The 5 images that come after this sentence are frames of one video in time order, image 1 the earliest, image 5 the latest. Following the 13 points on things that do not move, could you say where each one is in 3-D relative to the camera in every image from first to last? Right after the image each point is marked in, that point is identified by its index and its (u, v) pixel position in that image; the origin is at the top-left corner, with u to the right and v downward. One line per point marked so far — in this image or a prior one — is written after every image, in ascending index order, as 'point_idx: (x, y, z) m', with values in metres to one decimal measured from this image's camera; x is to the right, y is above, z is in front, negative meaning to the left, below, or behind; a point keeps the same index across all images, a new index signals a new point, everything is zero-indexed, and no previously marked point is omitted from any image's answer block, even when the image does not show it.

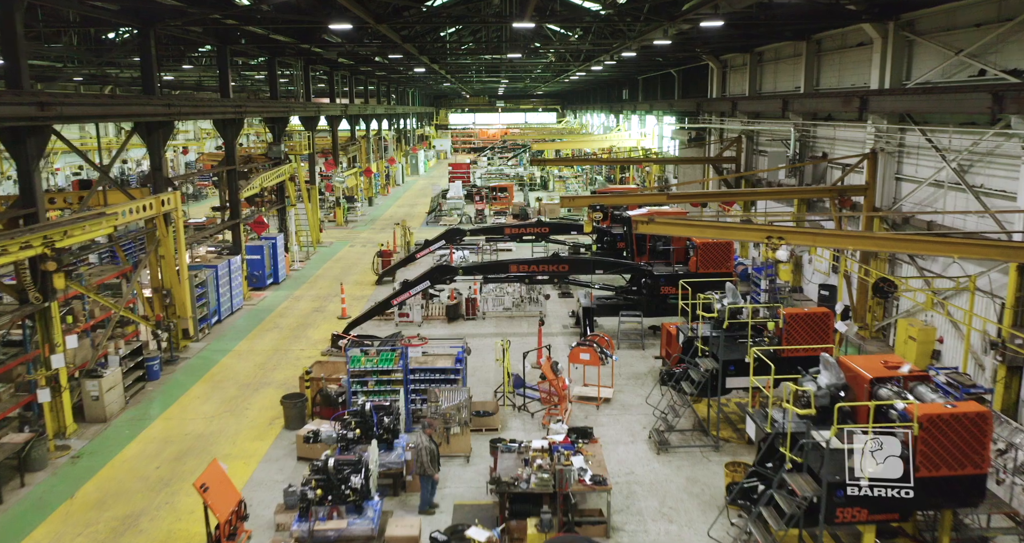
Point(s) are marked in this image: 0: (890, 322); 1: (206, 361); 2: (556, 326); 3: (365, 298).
0: (+7.8, -1.0, +14.3) m
1: (-6.3, -1.9, +14.5) m
2: (+1.0, -1.3, +16.2) m
3: (-4.0, -0.8, +18.9) m
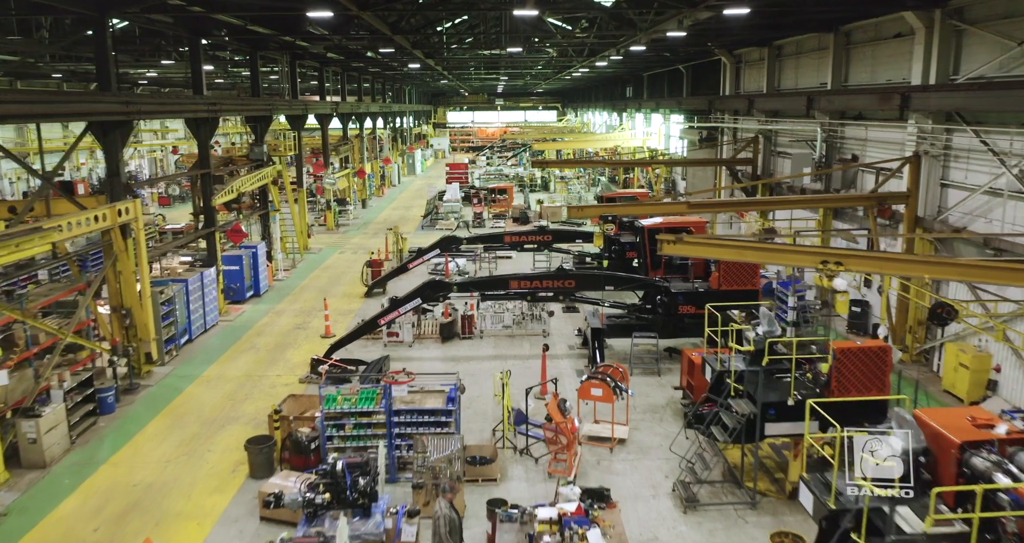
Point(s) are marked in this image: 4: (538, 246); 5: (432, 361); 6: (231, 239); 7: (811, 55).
0: (+7.8, -1.4, +12.8) m
1: (-6.3, -2.2, +12.9) m
2: (+1.0, -1.6, +14.6) m
3: (-4.0, -1.1, +17.3) m
4: (+0.7, +0.7, +18.7) m
5: (-1.6, -1.8, +14.1) m
6: (-7.1, +0.8, +17.5) m
7: (+7.9, +5.7, +18.4) m
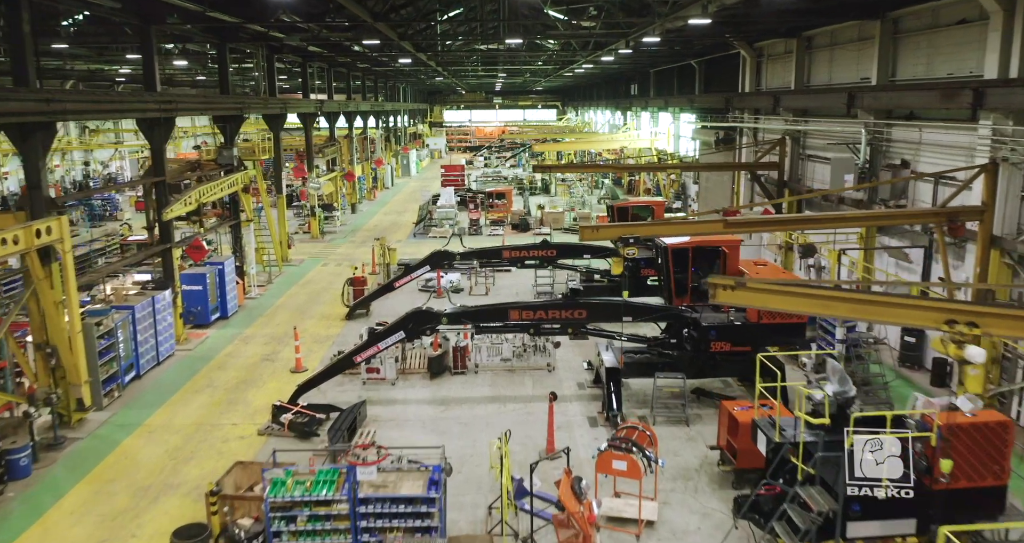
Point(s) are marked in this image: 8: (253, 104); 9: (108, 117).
0: (+7.8, -1.8, +10.7) m
1: (-6.3, -2.7, +10.8) m
2: (+1.0, -2.1, +12.5) m
3: (-4.0, -1.5, +15.2) m
4: (+0.7, +0.2, +16.6) m
5: (-1.6, -2.3, +12.0) m
6: (-7.1, +0.3, +15.4) m
7: (+7.9, +5.3, +16.3) m
8: (-7.2, +4.6, +19.2) m
9: (-7.3, +2.8, +12.7) m
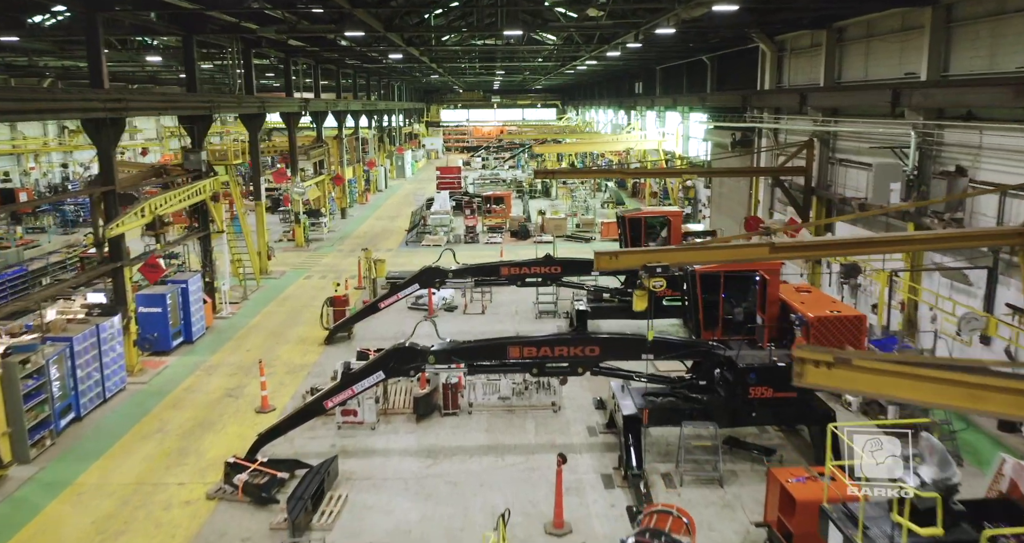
0: (+7.8, -2.2, +8.9) m
1: (-6.3, -3.1, +9.0) m
2: (+1.0, -2.5, +10.7) m
3: (-4.0, -1.9, +13.4) m
4: (+0.7, -0.2, +14.8) m
5: (-1.6, -2.7, +10.2) m
6: (-7.1, -0.1, +13.5) m
7: (+7.9, +4.9, +14.5) m
8: (-7.2, +4.2, +17.4) m
9: (-7.4, +2.4, +10.8) m
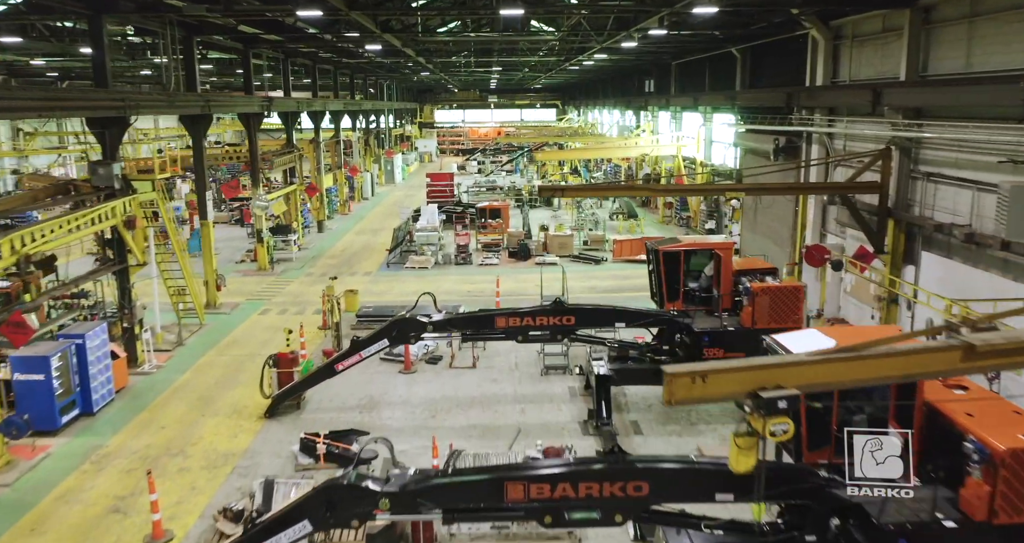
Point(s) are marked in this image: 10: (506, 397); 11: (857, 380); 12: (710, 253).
0: (+7.8, -3.0, +5.4) m
1: (-6.3, -3.9, +5.4) m
2: (+1.0, -3.3, +7.2) m
3: (-4.0, -2.8, +9.8) m
4: (+0.6, -1.0, +11.2) m
5: (-1.6, -3.5, +6.6) m
6: (-7.1, -0.9, +10.0) m
7: (+7.9, +4.0, +11.0) m
8: (-7.2, +3.4, +13.9) m
9: (-7.4, +1.6, +7.3) m
10: (-0.1, -2.2, +12.1) m
11: (+2.1, -0.7, +4.5) m
12: (+3.3, +0.3, +11.6) m
